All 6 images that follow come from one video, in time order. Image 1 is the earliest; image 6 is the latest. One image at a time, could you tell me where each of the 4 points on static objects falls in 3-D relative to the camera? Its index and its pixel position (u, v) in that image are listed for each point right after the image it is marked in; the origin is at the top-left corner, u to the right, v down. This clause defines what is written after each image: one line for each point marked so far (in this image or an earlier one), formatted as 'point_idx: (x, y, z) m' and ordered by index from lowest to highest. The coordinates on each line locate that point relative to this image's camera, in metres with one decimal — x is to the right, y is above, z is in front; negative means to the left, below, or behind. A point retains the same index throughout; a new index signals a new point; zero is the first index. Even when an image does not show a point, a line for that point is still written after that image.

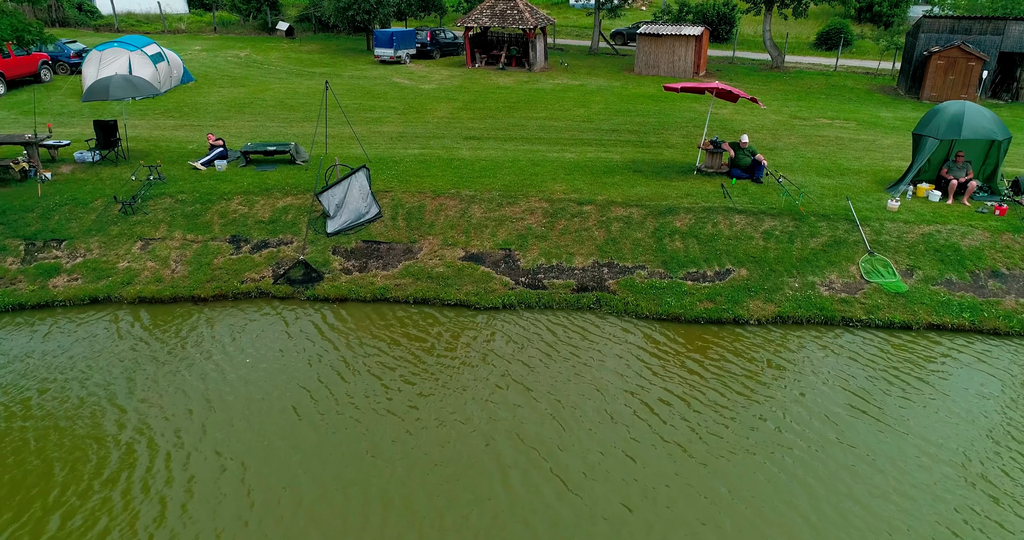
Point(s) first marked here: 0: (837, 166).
0: (+9.2, +2.9, +19.5) m
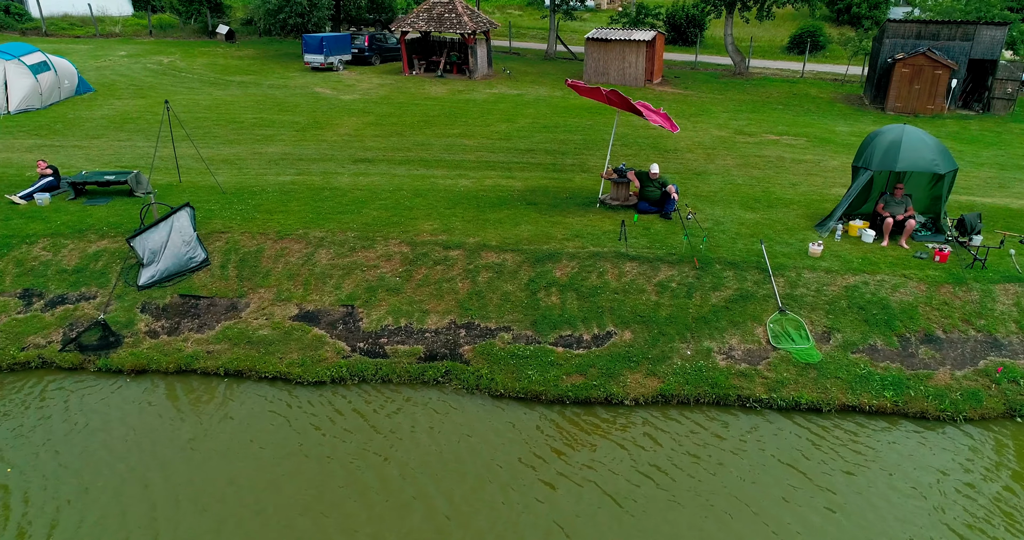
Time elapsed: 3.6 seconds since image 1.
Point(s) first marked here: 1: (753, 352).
0: (+6.3, +1.8, +17.0) m
1: (+4.1, -1.4, +11.7) m
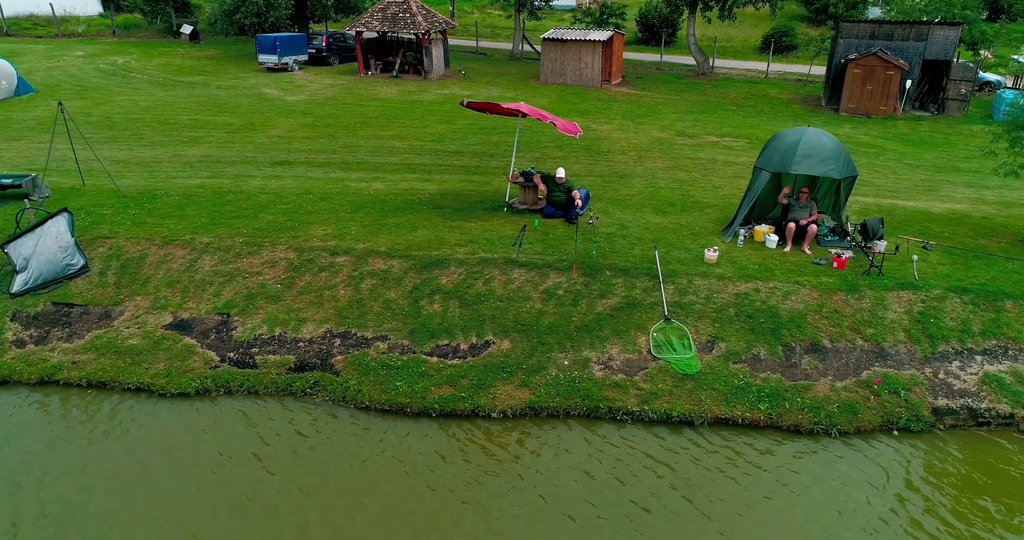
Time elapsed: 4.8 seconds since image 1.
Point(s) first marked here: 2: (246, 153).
0: (+4.2, +1.7, +16.6) m
1: (+2.0, -1.5, +11.4) m
2: (-7.7, +3.4, +19.9) m
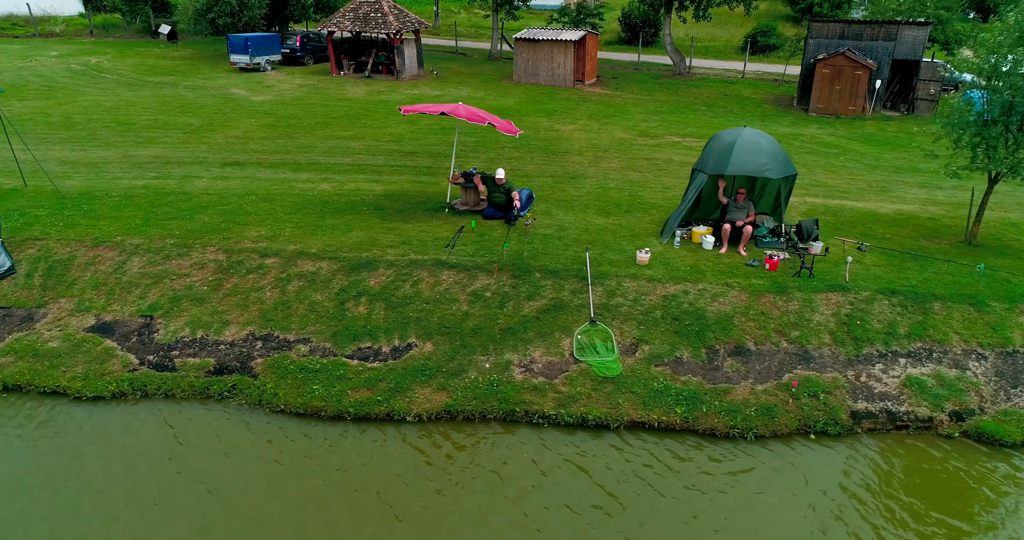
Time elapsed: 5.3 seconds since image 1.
0: (+2.8, +1.7, +16.5) m
1: (+0.7, -1.6, +11.3) m
2: (-9.1, +3.4, +19.8) m
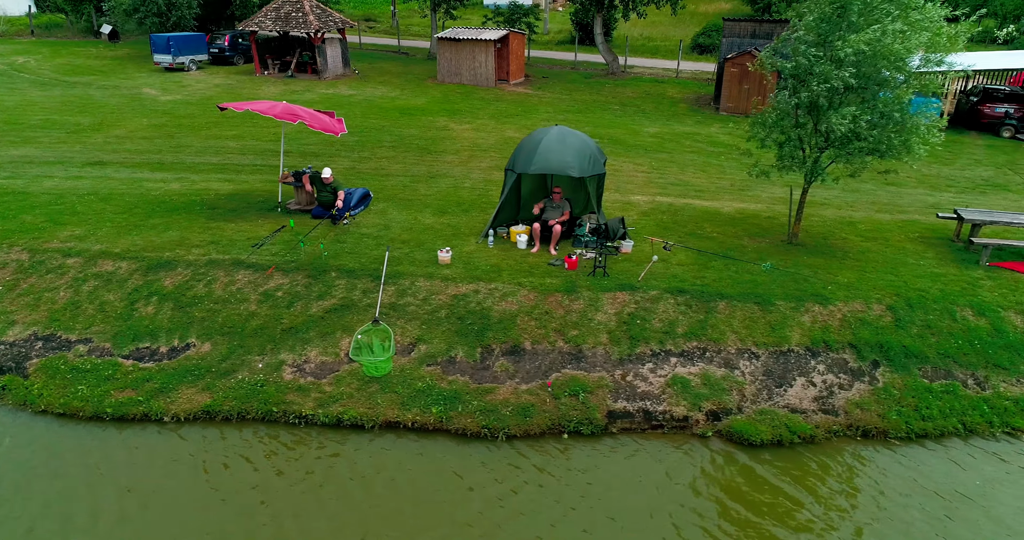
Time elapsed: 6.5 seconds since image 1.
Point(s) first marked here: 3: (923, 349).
0: (-0.9, +1.7, +16.5) m
1: (-3.1, -1.6, +11.2) m
2: (-12.8, +3.4, +19.7) m
3: (+6.9, -1.3, +11.4) m
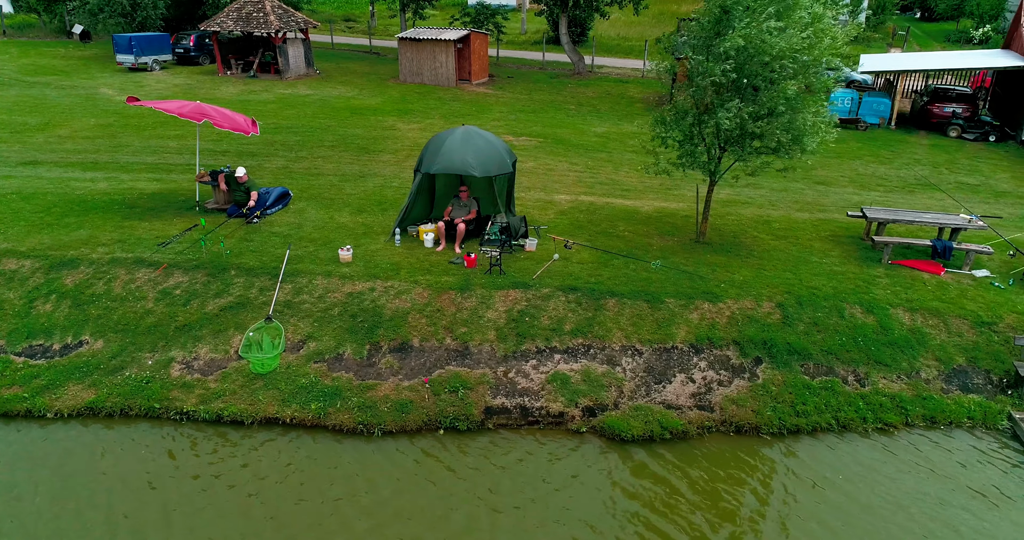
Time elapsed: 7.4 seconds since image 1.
0: (-2.8, +1.7, +16.6) m
1: (-4.9, -1.5, +11.3) m
2: (-14.7, +3.4, +19.8) m
3: (+5.0, -1.3, +11.5) m
